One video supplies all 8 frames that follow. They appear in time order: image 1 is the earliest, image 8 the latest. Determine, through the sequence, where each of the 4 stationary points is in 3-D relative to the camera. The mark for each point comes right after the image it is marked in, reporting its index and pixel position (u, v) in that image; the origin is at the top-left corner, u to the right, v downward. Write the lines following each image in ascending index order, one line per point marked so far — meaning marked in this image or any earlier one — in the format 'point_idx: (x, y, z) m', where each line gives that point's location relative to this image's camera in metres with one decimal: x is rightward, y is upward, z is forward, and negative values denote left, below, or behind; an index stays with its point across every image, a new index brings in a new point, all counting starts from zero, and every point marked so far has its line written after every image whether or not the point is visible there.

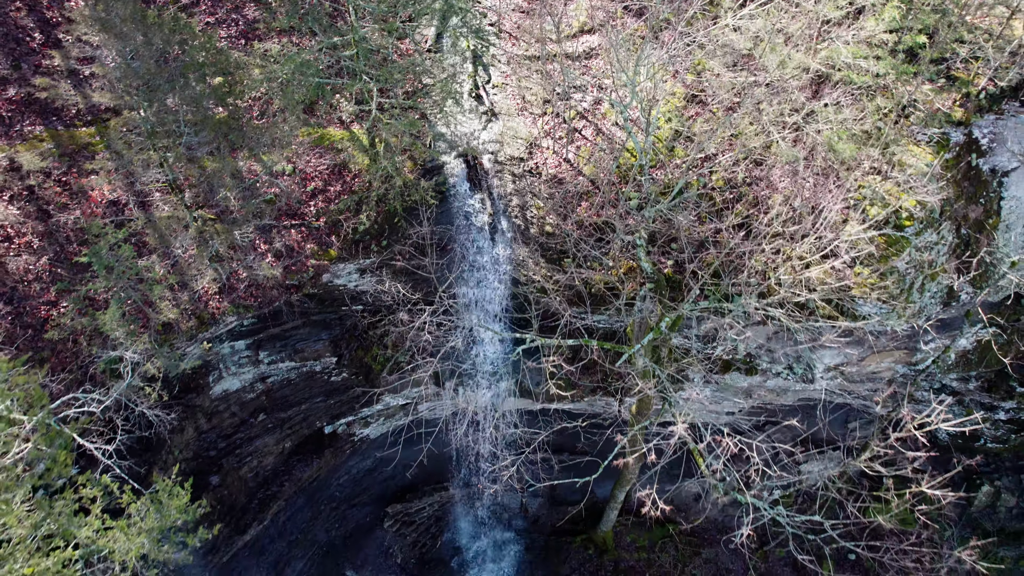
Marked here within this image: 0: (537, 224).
0: (+0.3, +0.9, +9.6) m
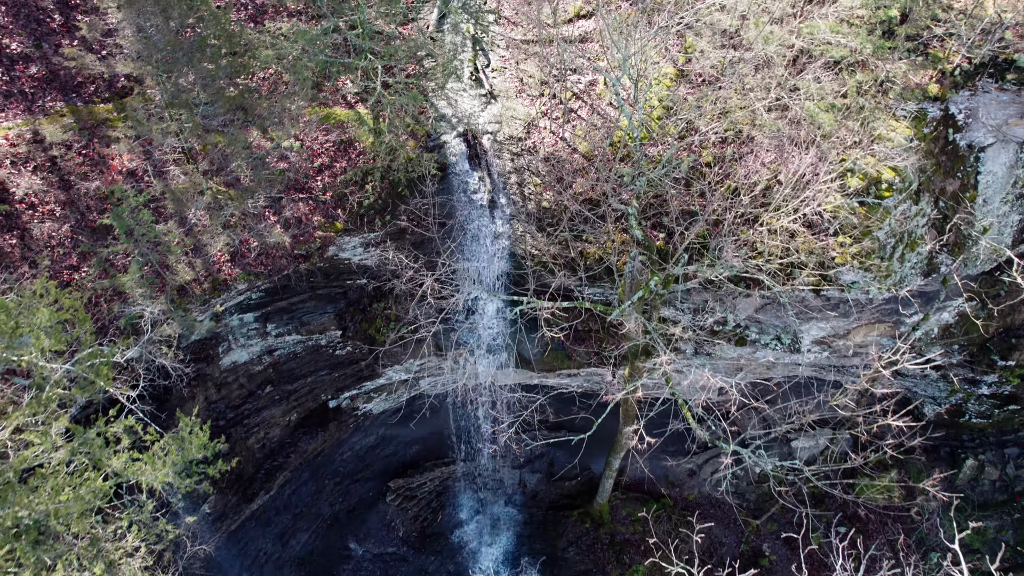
0: (+0.3, +1.3, +10.0) m
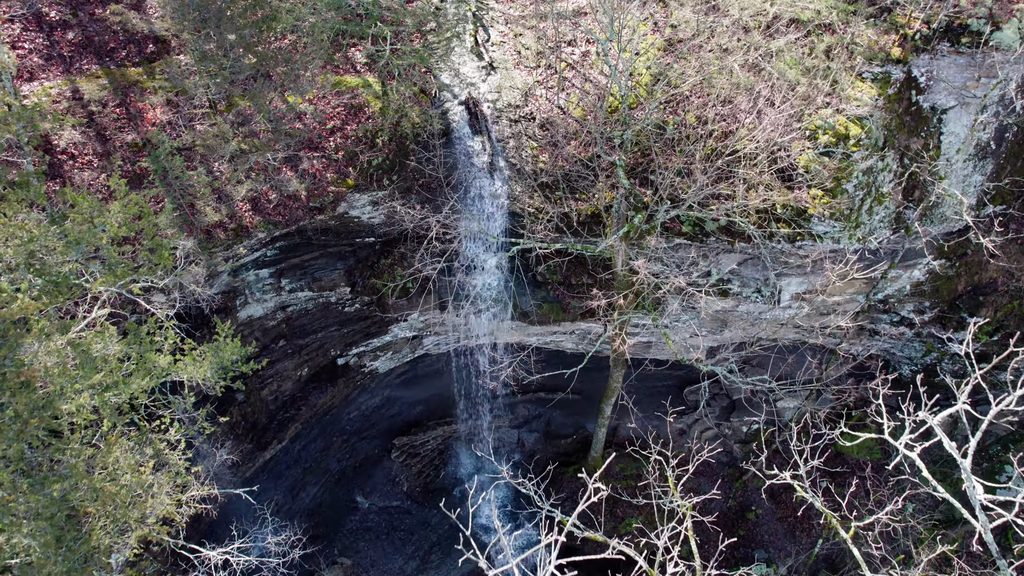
0: (+0.3, +1.9, +10.8) m
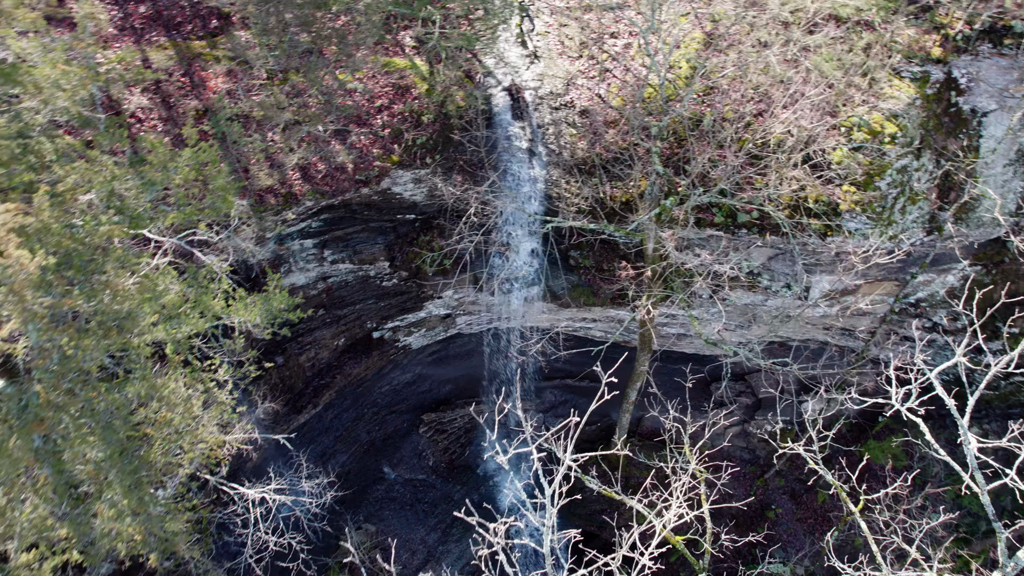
0: (+0.9, +2.2, +11.1) m
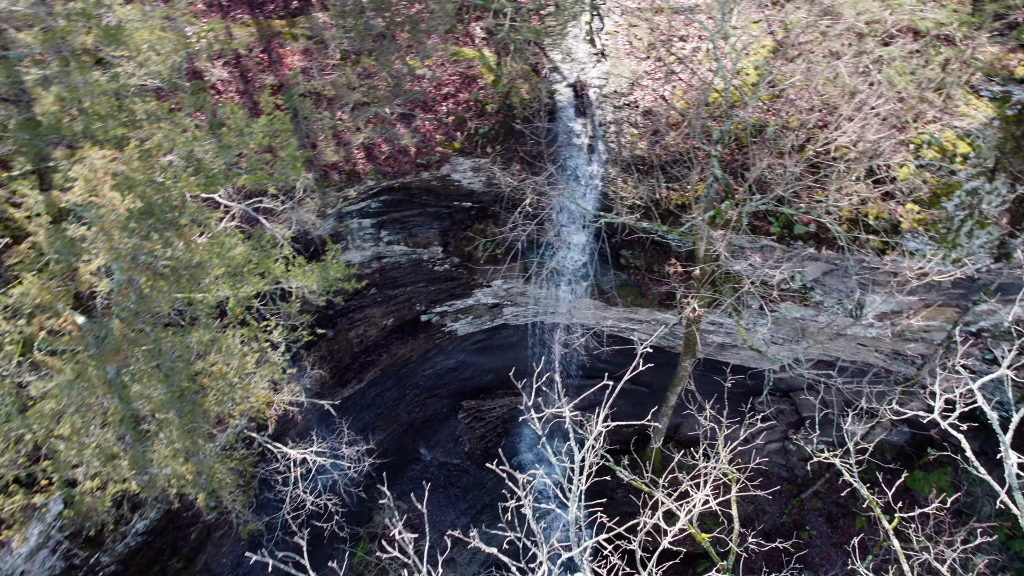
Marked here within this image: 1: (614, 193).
0: (+1.9, +2.2, +11.1) m
1: (+1.7, +1.6, +11.3) m
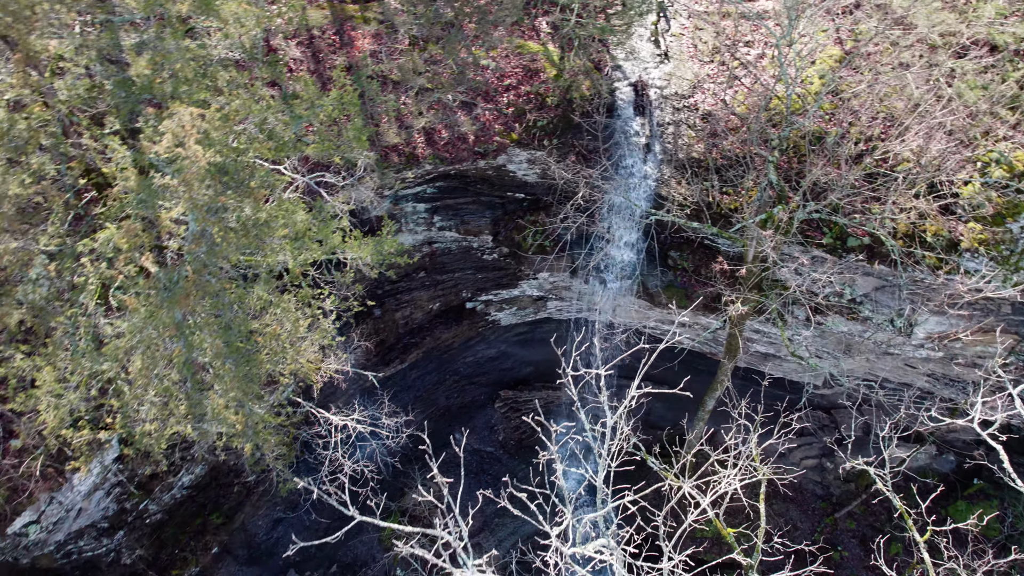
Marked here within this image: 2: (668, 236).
0: (+2.8, +2.2, +11.1) m
1: (+2.5, +1.5, +11.4) m
2: (+2.6, +0.9, +11.7) m
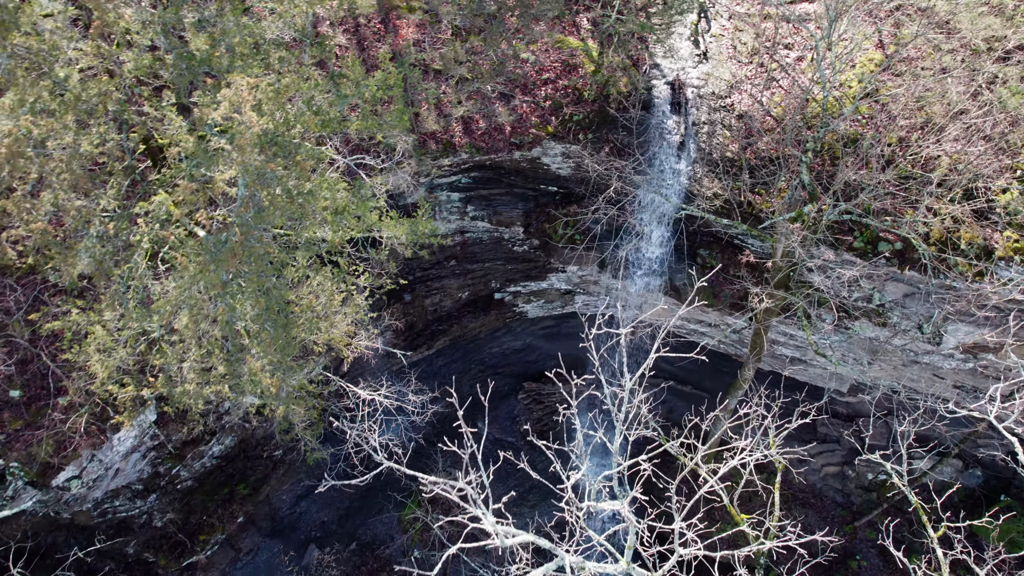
0: (+3.3, +2.2, +11.2) m
1: (+3.1, +1.6, +11.4) m
2: (+3.2, +0.9, +11.8) m
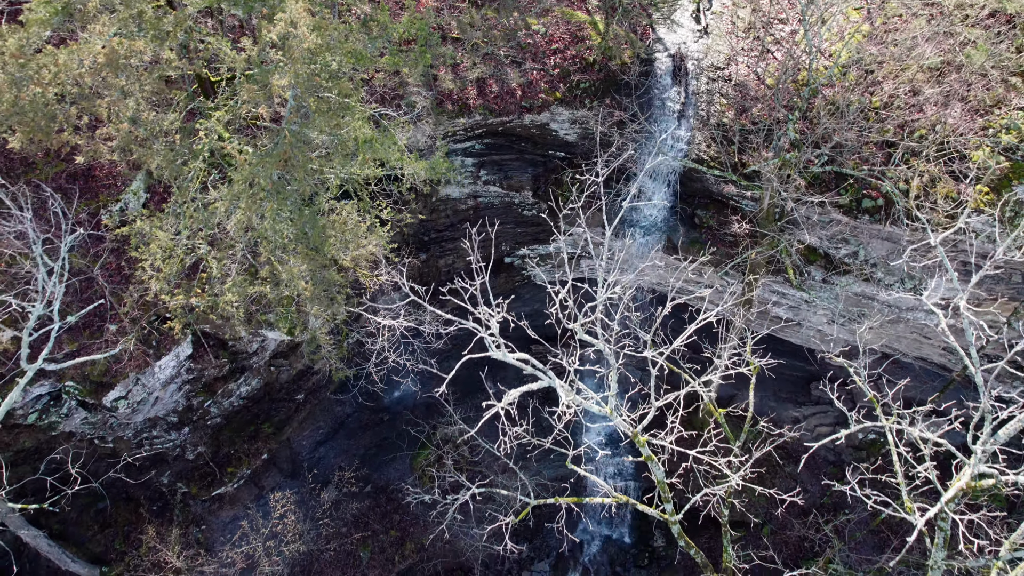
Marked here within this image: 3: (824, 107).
0: (+3.5, +3.0, +12.0) m
1: (+3.3, +2.3, +12.2) m
2: (+3.3, +1.7, +12.6) m
3: (+4.7, +2.7, +10.4) m
